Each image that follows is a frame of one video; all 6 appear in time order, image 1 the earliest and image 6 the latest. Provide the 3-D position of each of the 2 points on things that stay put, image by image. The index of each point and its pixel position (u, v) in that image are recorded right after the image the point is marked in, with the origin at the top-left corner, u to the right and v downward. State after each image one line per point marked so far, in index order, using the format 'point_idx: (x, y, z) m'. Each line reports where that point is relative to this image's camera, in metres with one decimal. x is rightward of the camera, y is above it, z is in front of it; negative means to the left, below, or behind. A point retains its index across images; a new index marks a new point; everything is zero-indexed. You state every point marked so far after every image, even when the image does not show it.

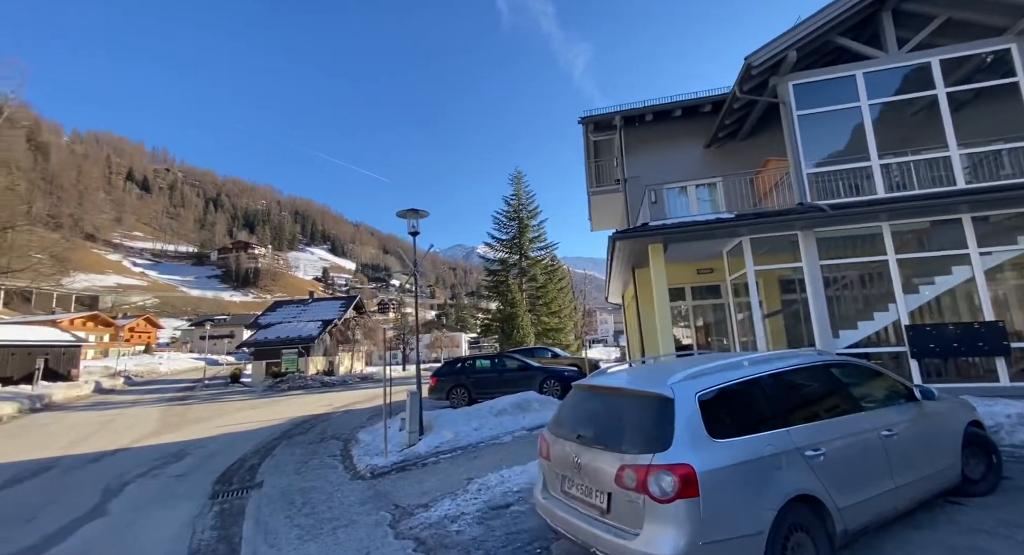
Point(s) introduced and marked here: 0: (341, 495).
0: (-2.1, -2.6, +5.5) m
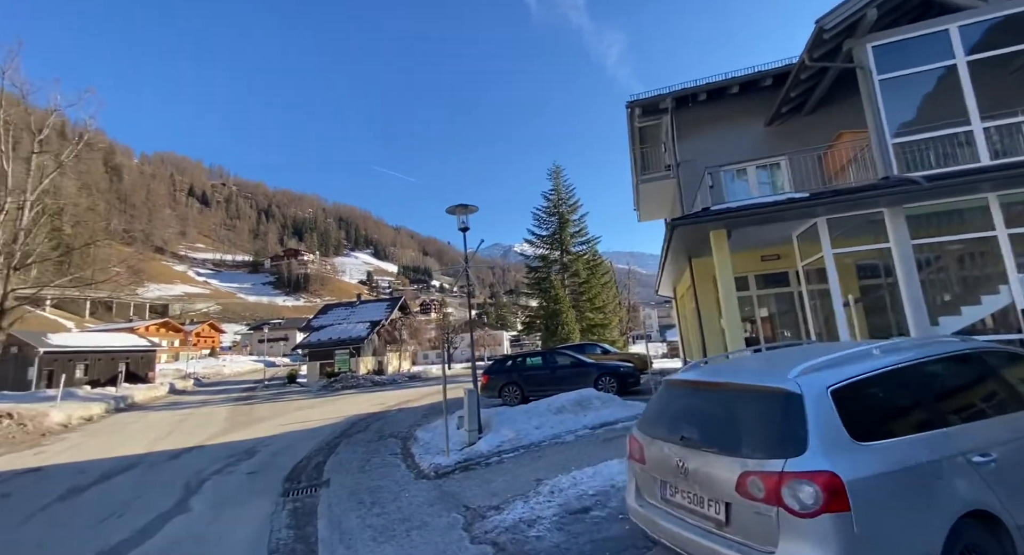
0: (-1.2, -2.6, +5.5) m
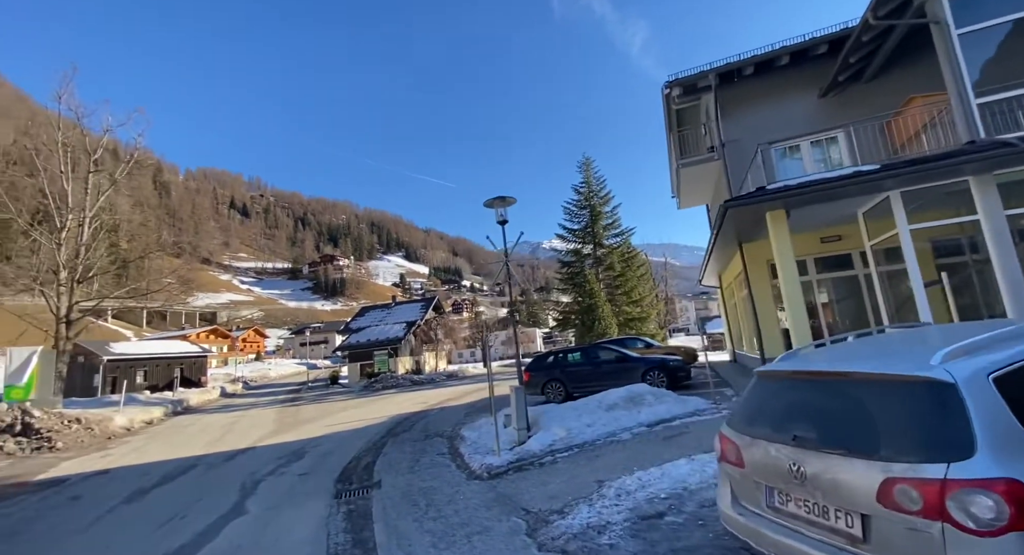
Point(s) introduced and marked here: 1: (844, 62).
0: (-0.6, -2.5, +5.3) m
1: (+7.0, +4.5, +9.6) m
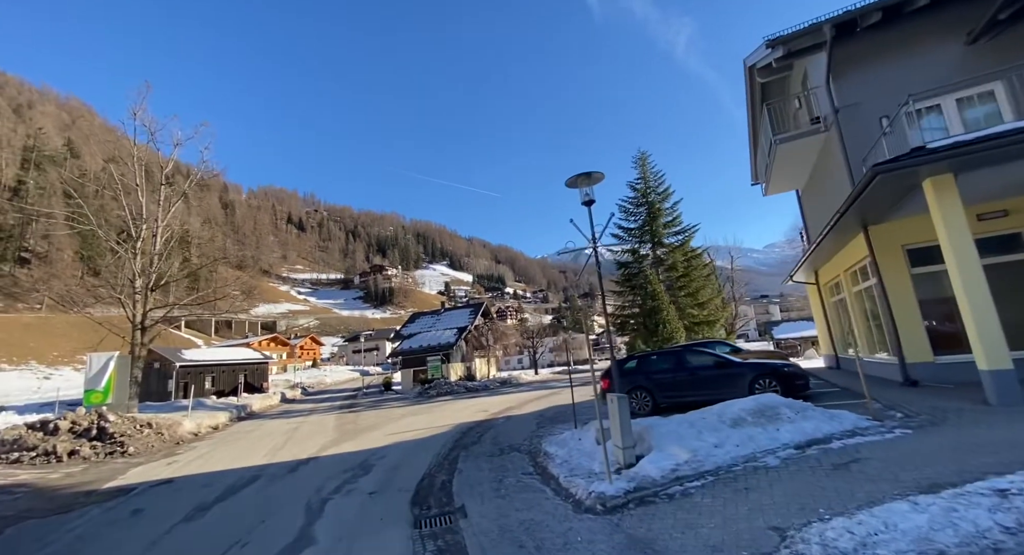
0: (+0.6, -2.3, +4.1) m
1: (+8.4, +4.8, +7.8) m
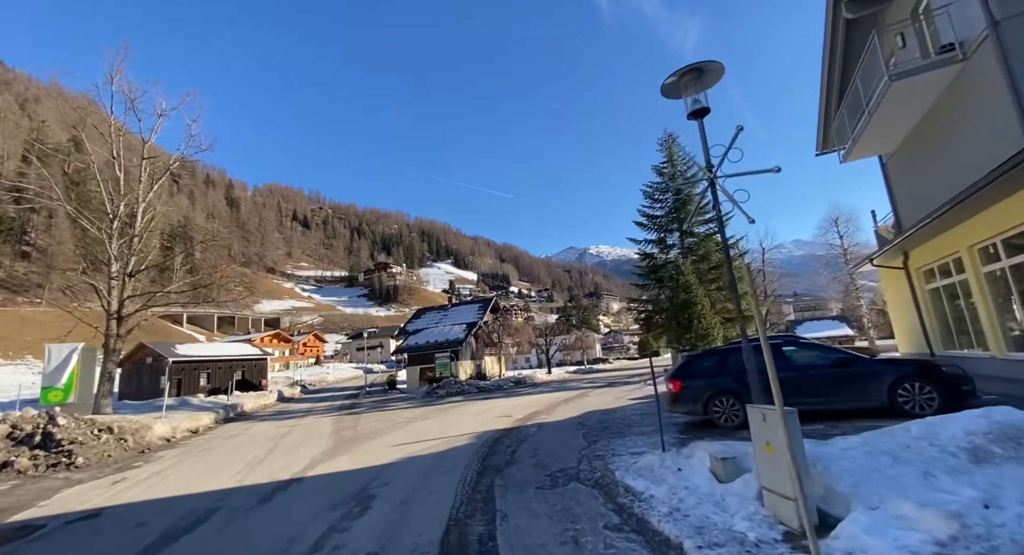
0: (+1.3, -1.8, +1.6) m
1: (+9.2, +5.3, +5.2) m
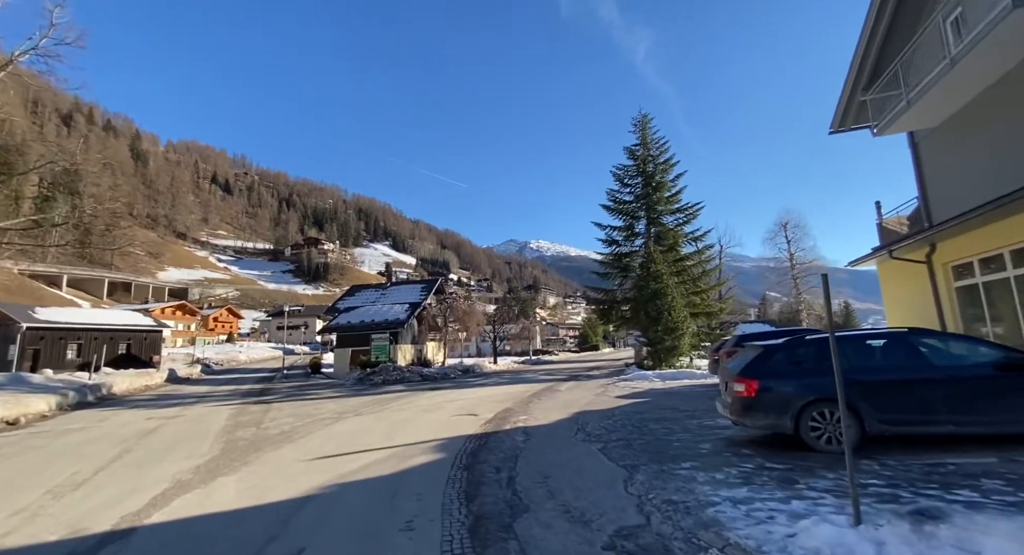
0: (+2.3, -1.3, -1.2) m
1: (+10.1, +5.3, +3.3) m
